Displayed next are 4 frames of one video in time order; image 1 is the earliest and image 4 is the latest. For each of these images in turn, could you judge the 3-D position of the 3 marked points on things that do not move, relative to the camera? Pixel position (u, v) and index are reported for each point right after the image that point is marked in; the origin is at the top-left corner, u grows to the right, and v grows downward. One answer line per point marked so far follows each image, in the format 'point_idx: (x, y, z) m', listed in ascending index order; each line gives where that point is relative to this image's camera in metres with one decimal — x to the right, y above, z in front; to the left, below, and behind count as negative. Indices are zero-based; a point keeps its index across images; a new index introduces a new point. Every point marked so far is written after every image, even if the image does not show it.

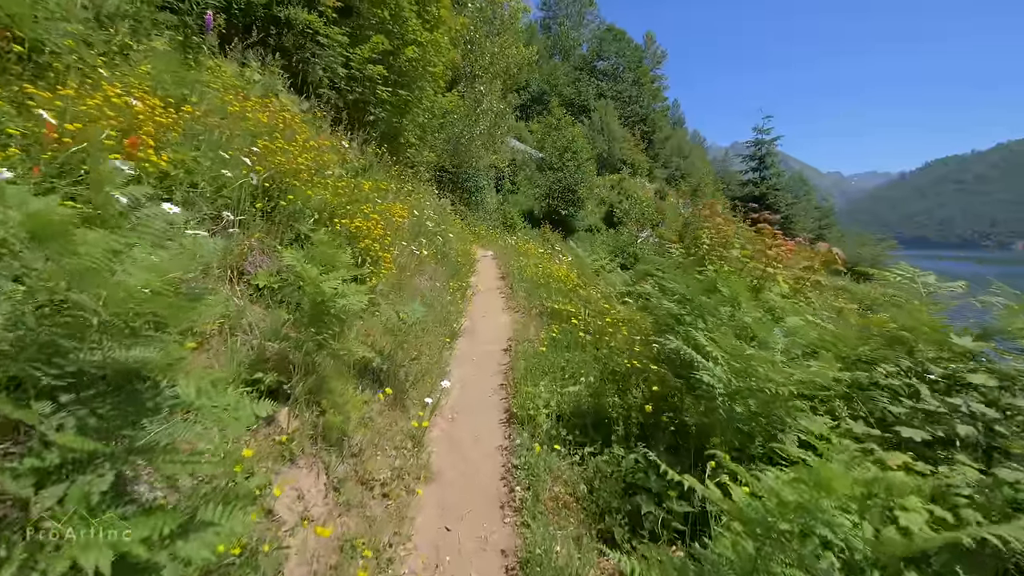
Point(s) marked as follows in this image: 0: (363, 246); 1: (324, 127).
0: (-2.3, +0.6, +4.8) m
1: (-4.5, +3.8, +7.5) m
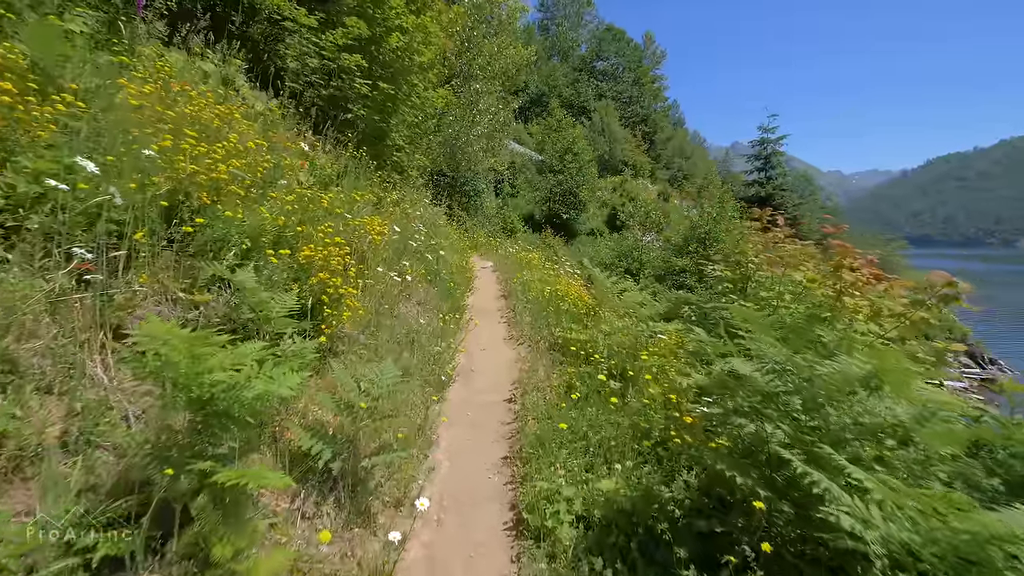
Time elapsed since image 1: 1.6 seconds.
0: (-2.2, +0.1, +3.6) m
1: (-4.5, +3.2, +6.3) m
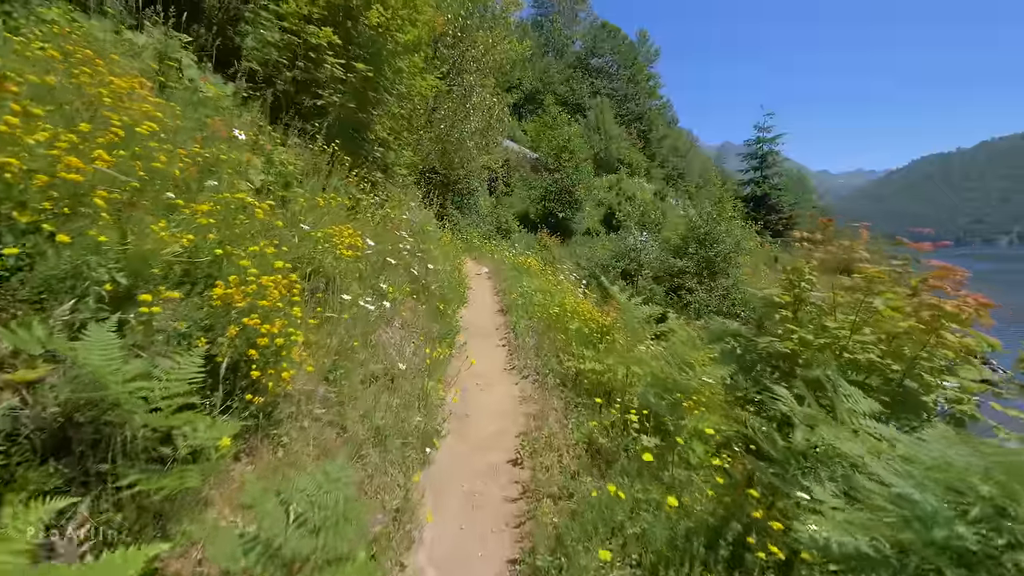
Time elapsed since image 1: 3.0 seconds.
0: (-2.1, -0.3, +2.5) m
1: (-4.5, +2.8, +5.2) m
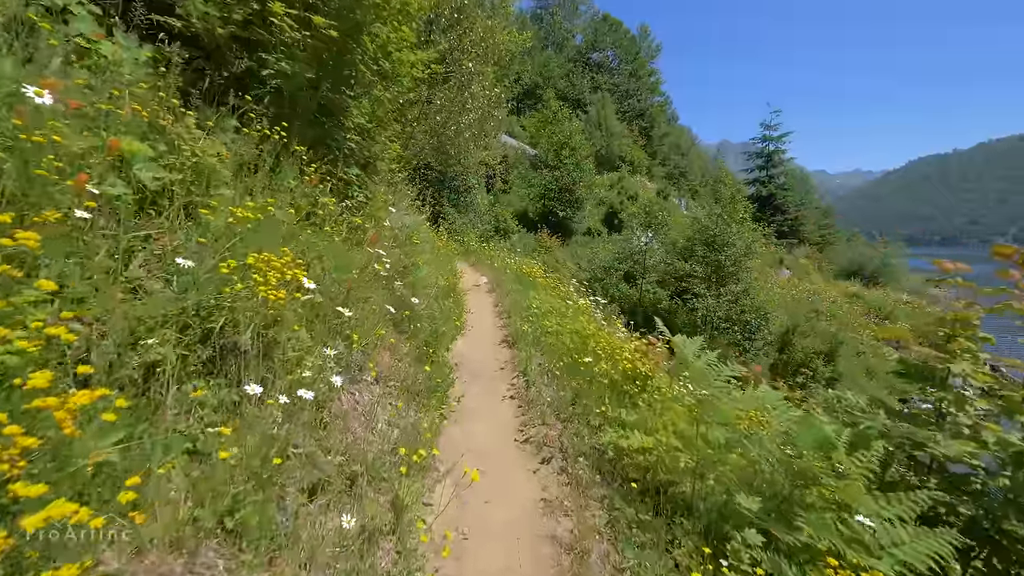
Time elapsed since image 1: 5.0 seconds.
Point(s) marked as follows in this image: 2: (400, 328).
0: (-1.9, -0.9, +0.9) m
1: (-4.2, +2.2, +3.5) m
2: (-1.7, -0.7, +5.0) m
